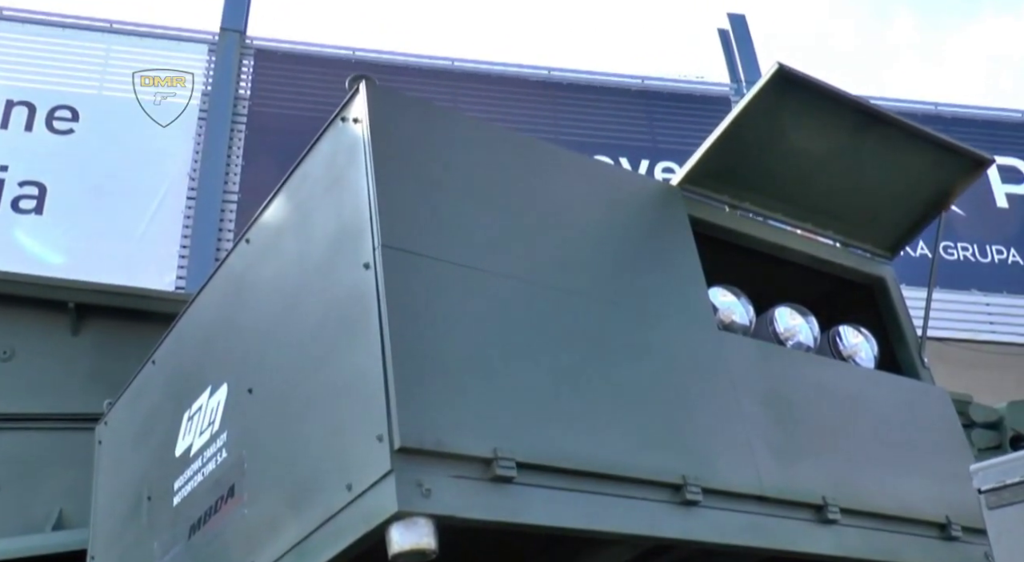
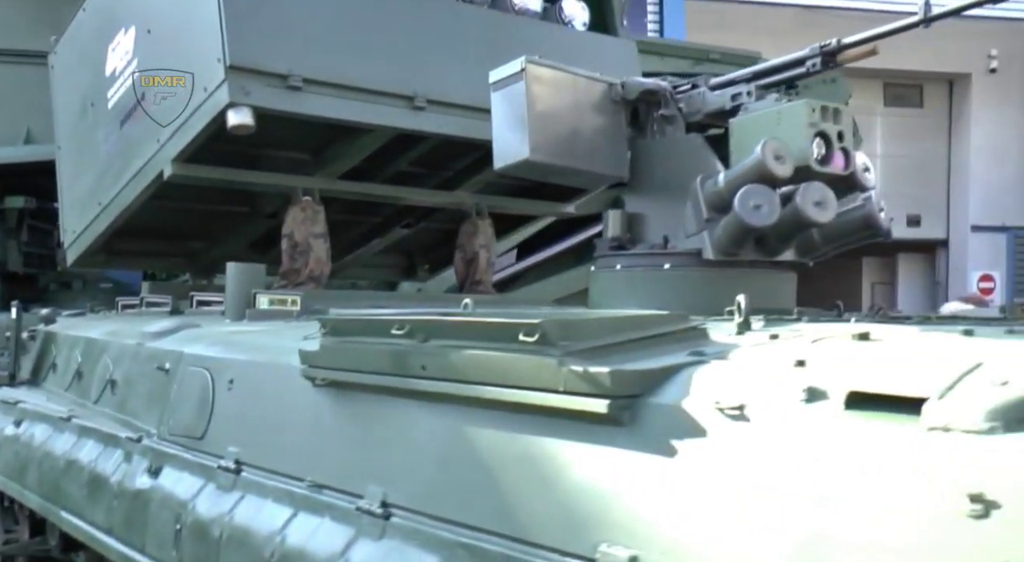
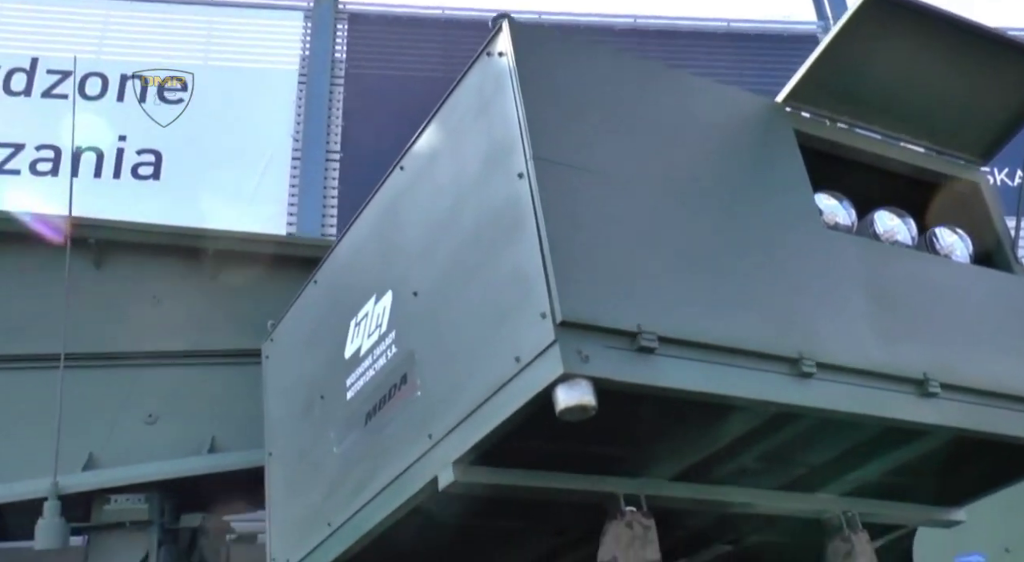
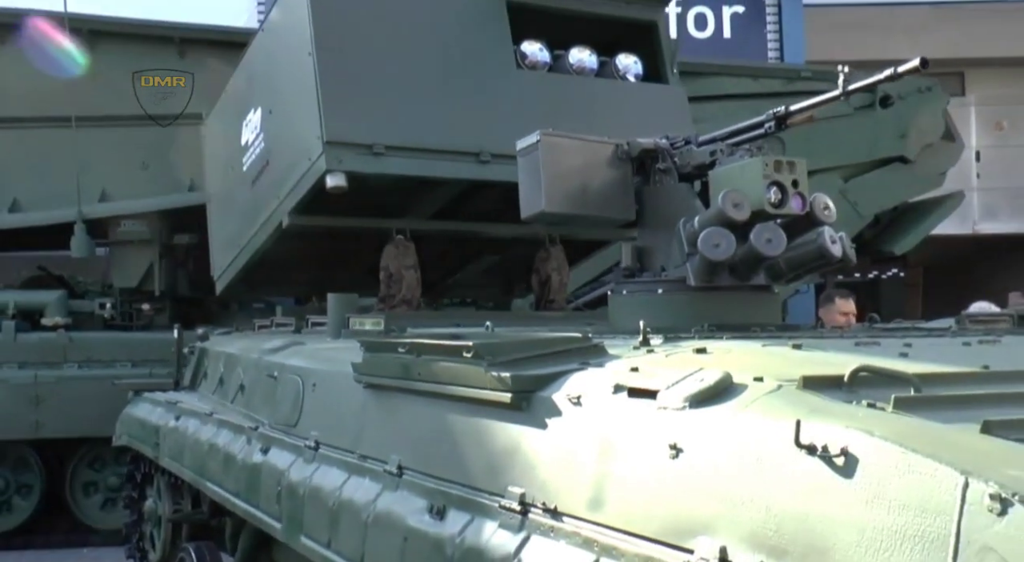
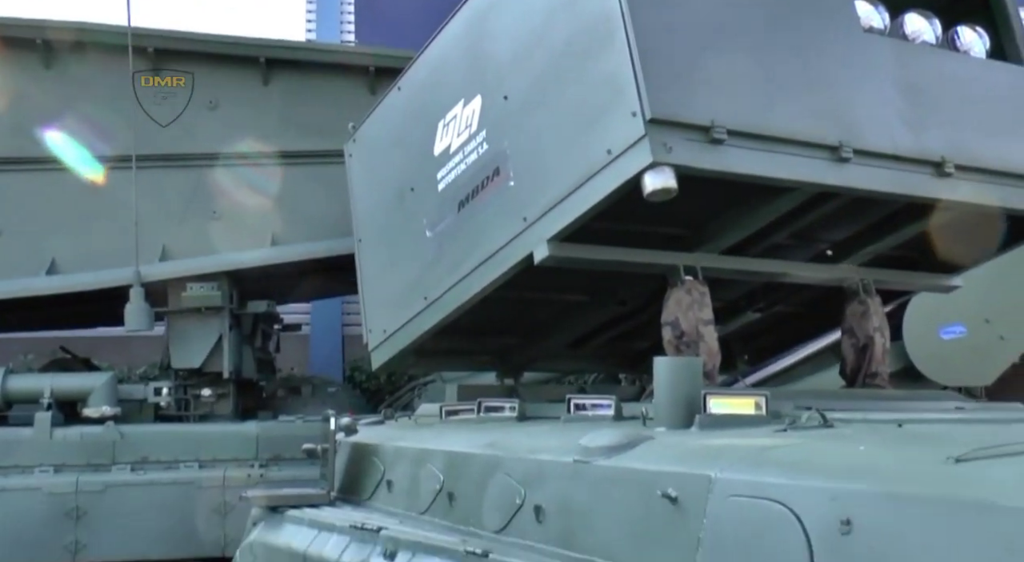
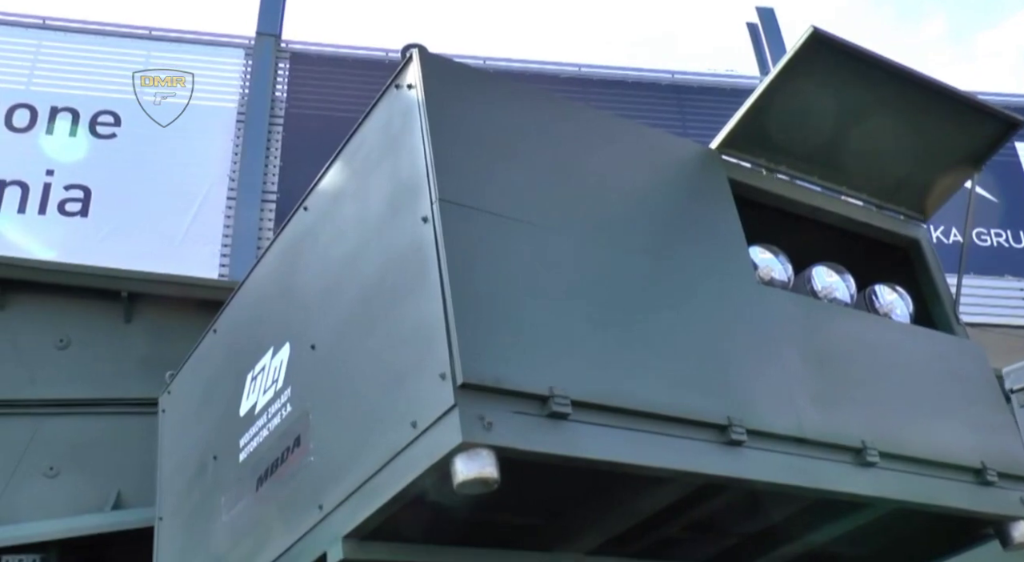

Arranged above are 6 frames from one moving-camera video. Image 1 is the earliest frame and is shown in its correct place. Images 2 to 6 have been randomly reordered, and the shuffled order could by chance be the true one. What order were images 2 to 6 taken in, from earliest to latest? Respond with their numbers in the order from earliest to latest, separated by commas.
6, 3, 5, 2, 4
